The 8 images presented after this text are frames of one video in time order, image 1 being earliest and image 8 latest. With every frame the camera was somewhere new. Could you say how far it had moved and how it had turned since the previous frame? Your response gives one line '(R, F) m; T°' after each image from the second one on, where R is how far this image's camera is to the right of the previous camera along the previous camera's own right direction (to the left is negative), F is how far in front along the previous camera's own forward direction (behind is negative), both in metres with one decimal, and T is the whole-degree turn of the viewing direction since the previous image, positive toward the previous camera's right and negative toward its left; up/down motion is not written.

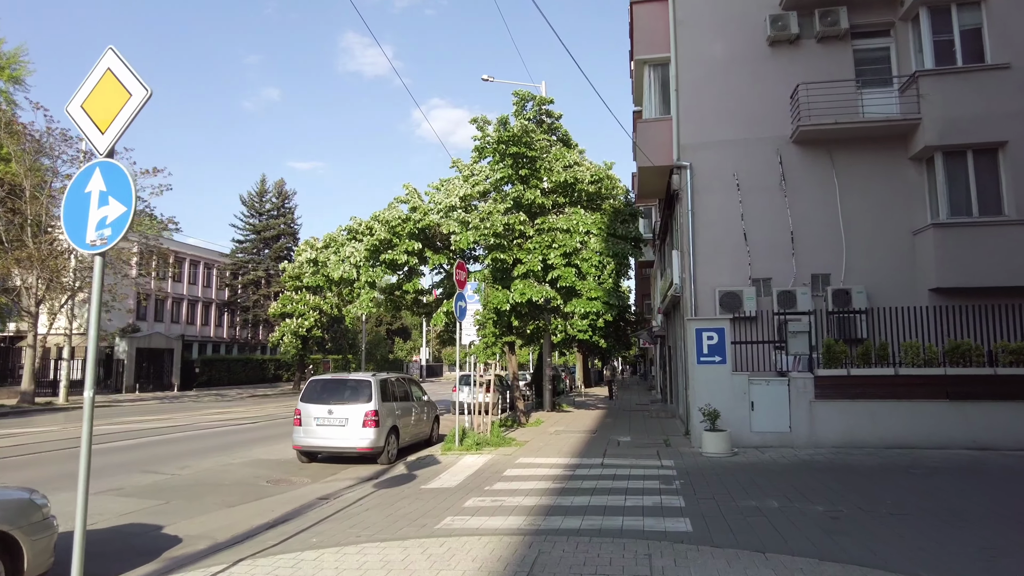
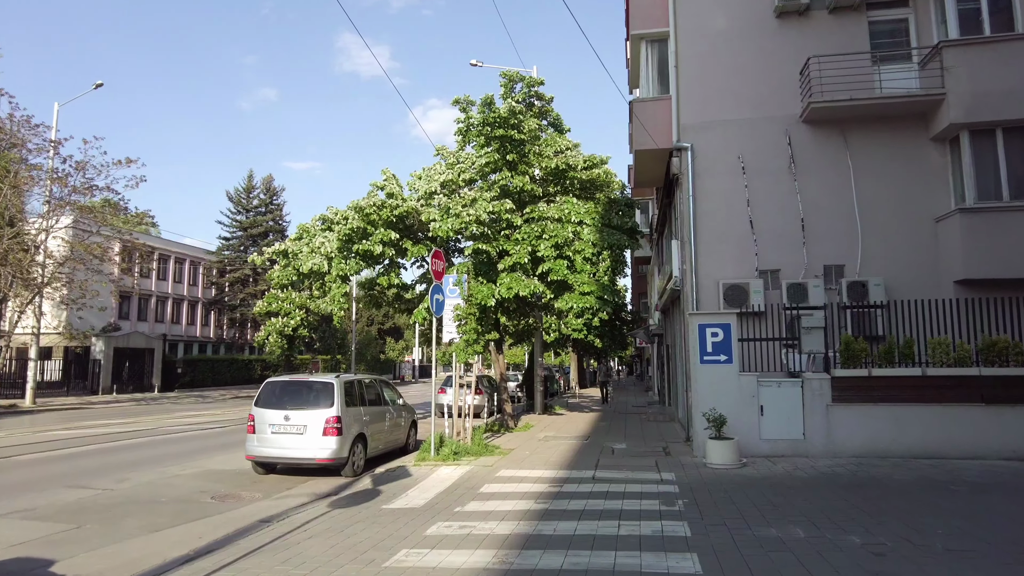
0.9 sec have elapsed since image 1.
(+0.3, +1.3) m; 0°
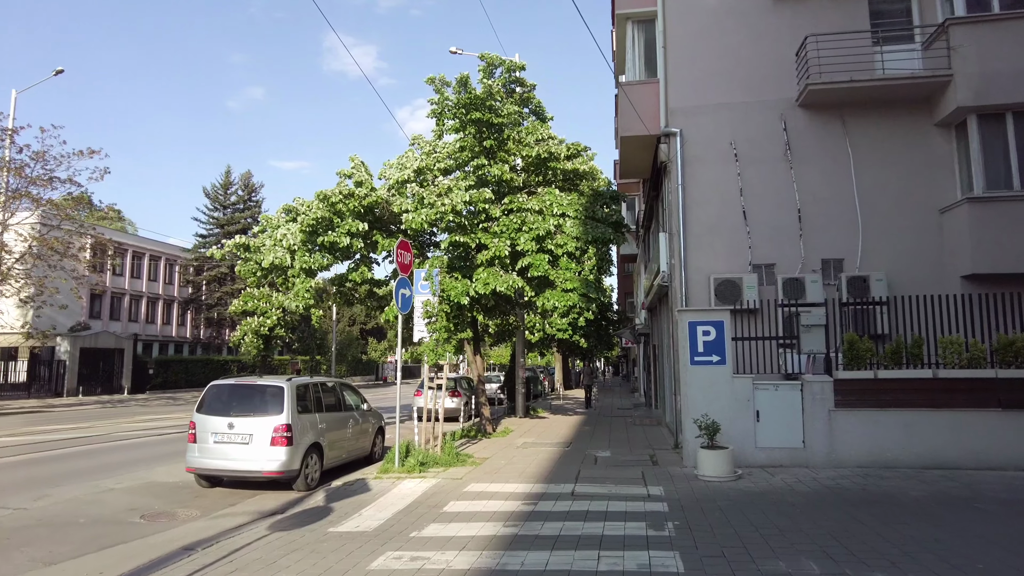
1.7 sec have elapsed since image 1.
(+0.2, +1.0) m; +1°
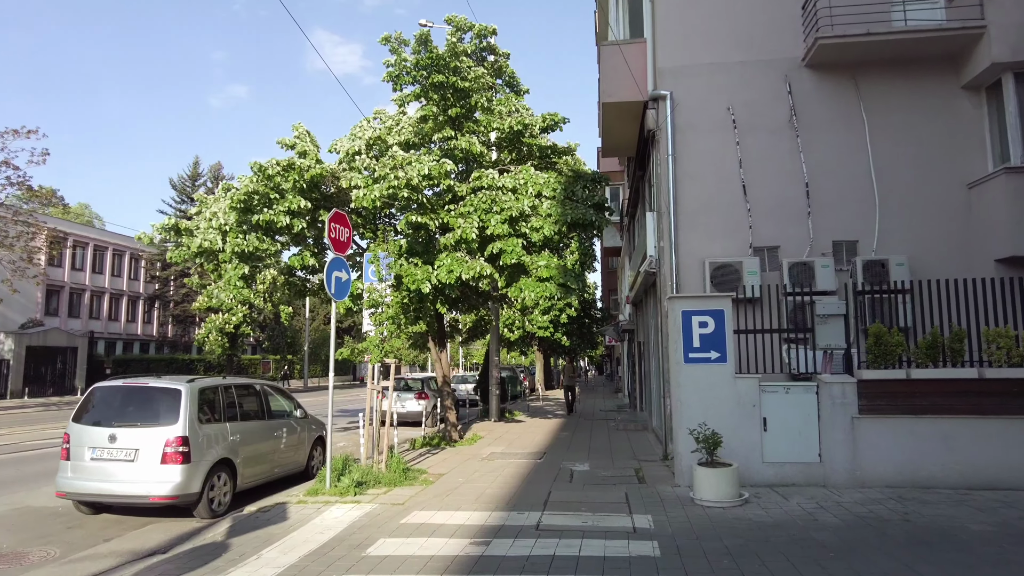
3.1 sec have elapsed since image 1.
(+0.4, +1.7) m; +1°
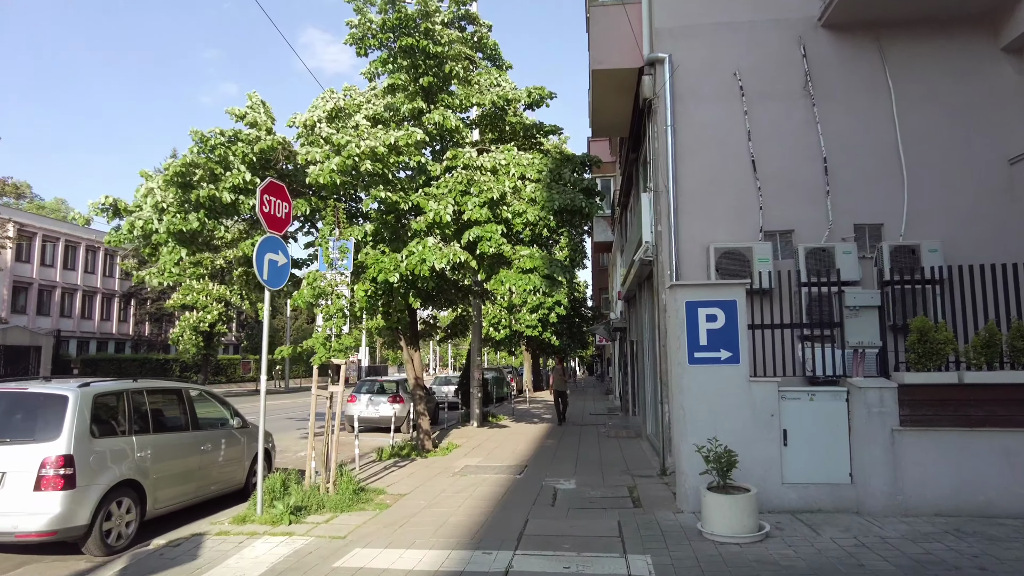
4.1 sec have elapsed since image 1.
(+0.2, +1.4) m; +1°
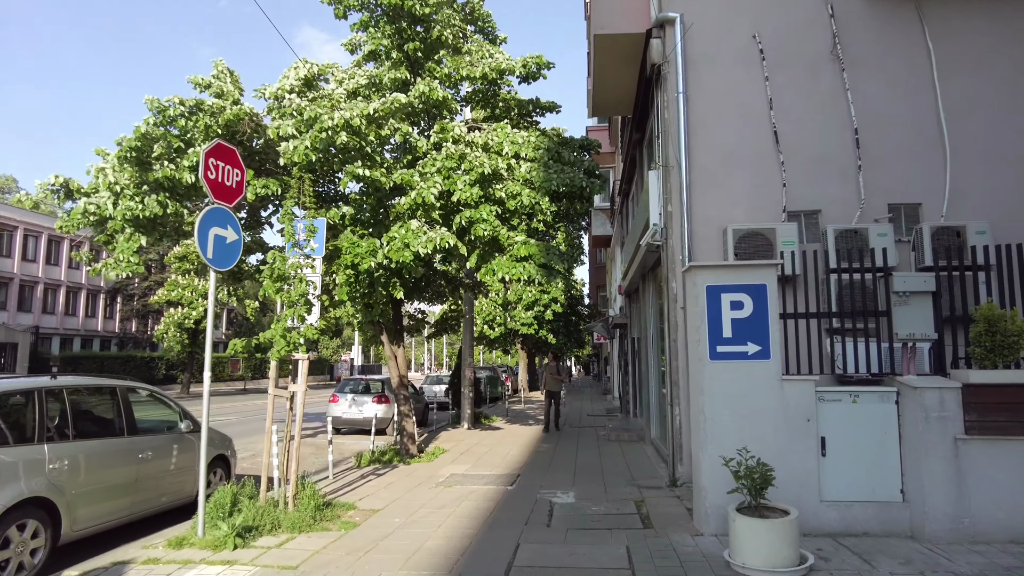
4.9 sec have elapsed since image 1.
(+0.1, +1.1) m; 0°
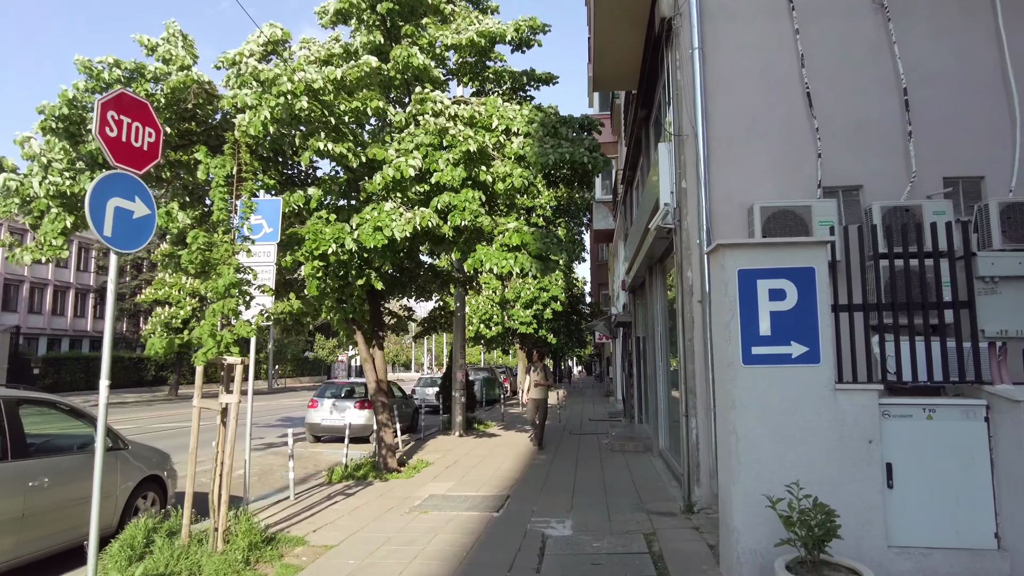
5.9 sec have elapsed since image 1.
(+0.2, +1.3) m; 0°
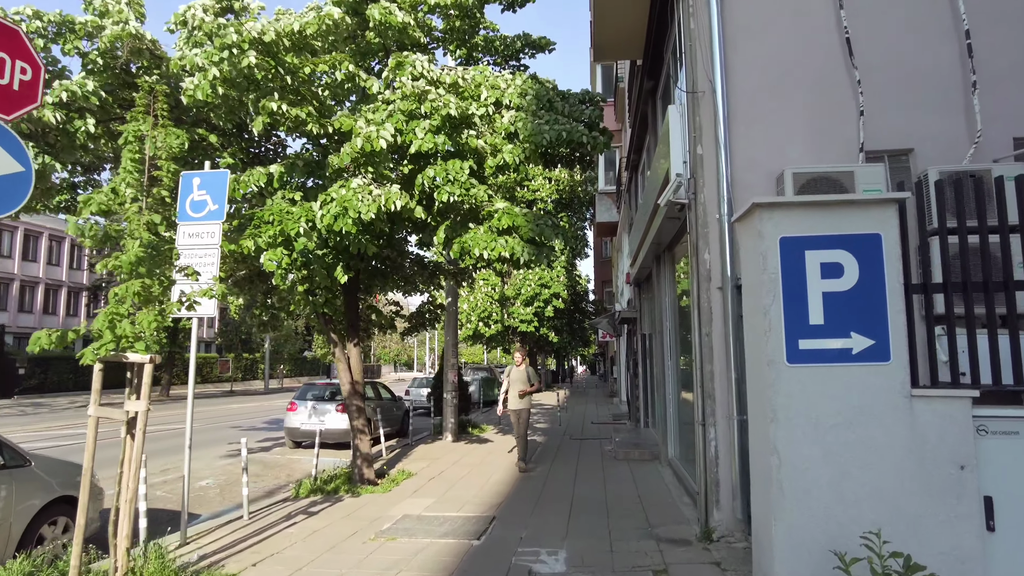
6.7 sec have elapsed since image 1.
(+0.2, +1.1) m; 0°
